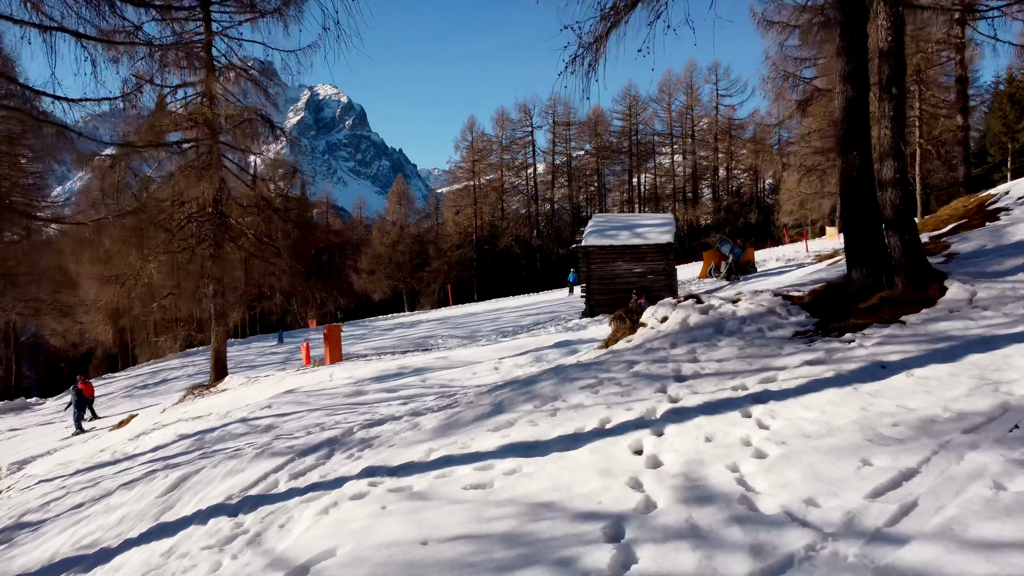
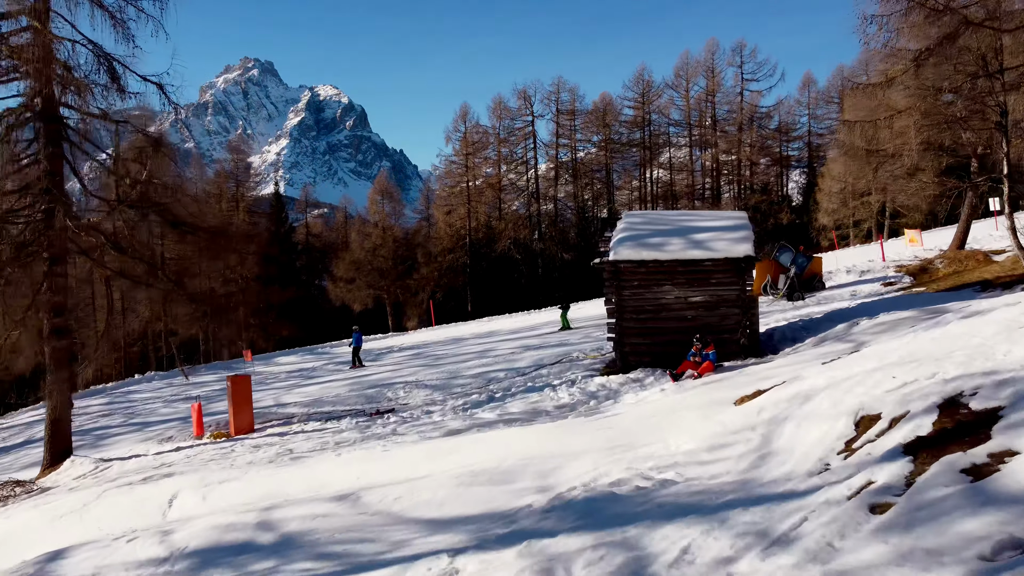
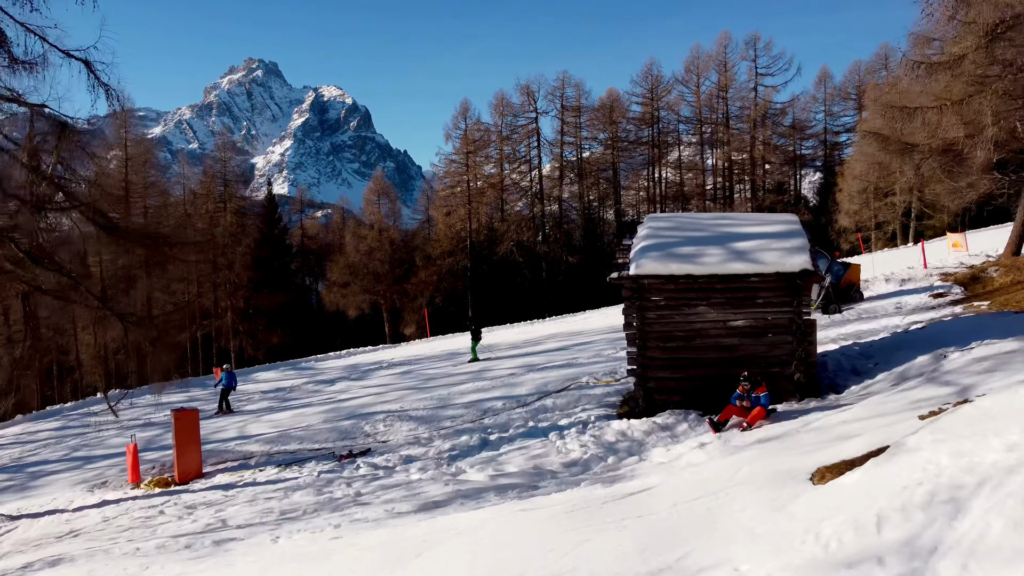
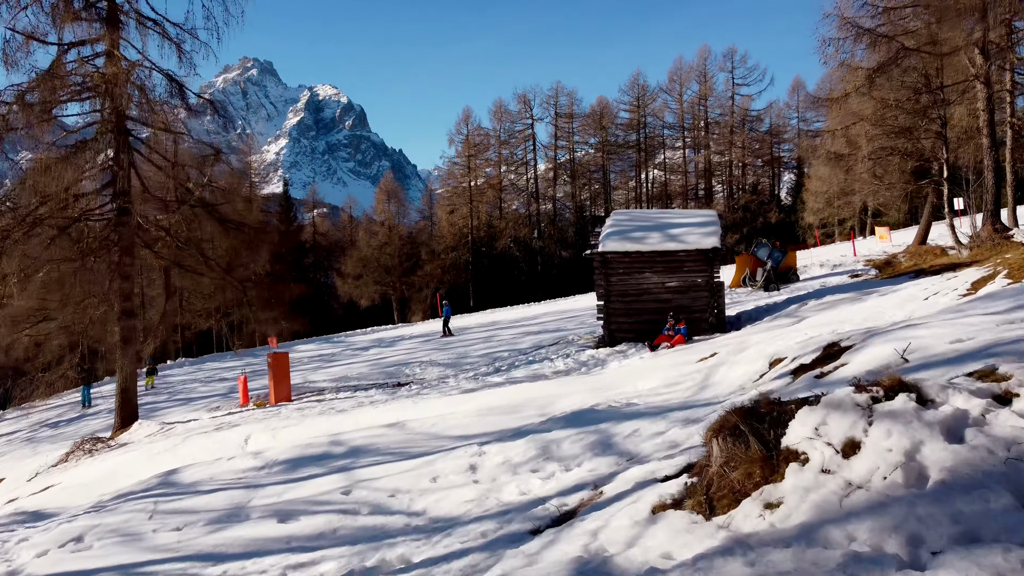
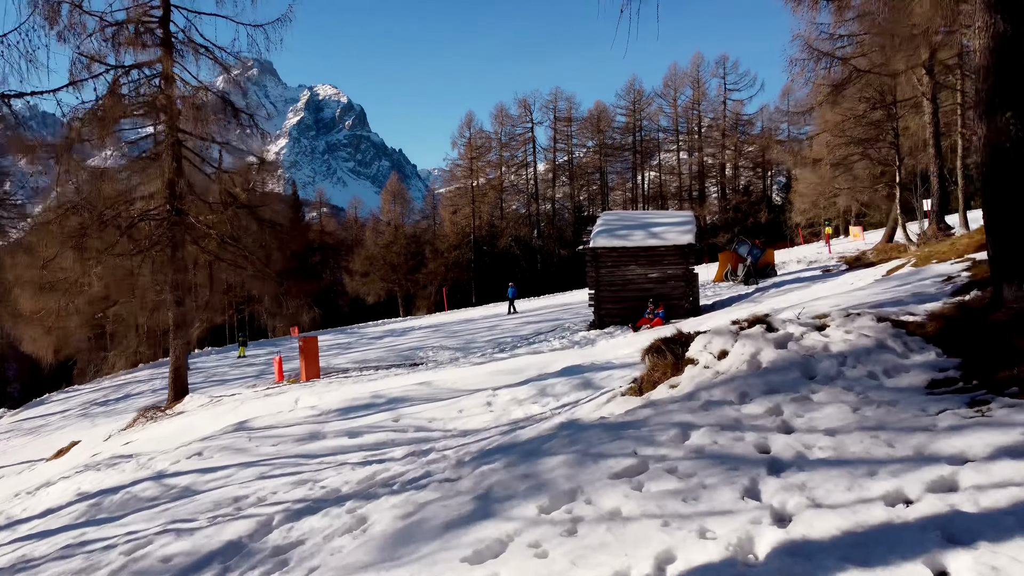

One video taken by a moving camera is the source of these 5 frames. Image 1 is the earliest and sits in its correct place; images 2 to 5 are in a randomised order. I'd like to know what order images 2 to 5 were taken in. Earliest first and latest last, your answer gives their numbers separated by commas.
5, 4, 2, 3
